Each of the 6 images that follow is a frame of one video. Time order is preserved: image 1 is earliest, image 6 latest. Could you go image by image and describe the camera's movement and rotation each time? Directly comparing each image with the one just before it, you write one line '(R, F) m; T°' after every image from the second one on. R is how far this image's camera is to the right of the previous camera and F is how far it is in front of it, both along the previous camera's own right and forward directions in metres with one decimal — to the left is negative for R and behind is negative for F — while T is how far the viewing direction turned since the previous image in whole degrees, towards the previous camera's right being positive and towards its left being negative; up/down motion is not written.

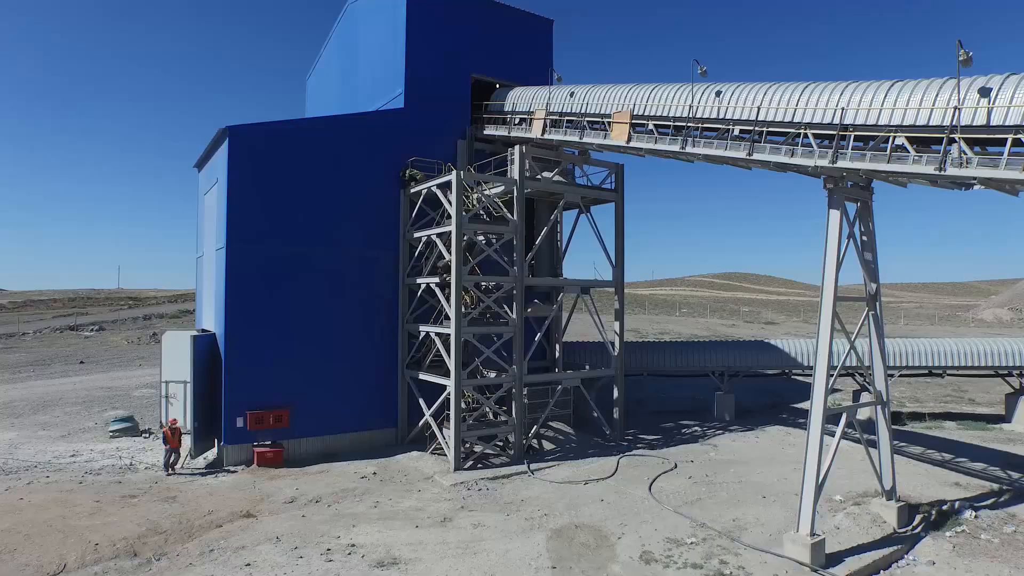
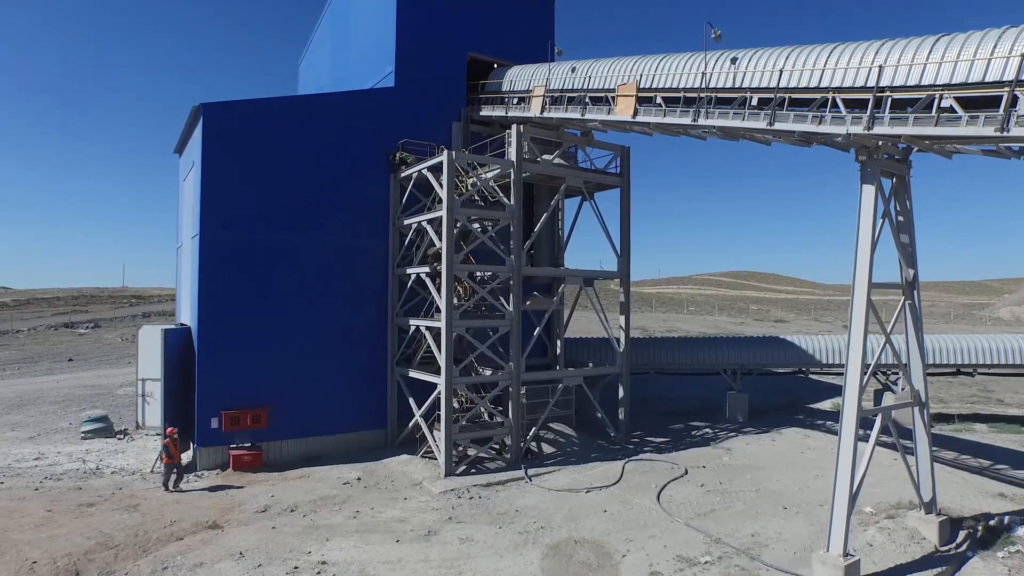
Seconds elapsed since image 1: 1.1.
(+0.3, +1.4) m; -1°
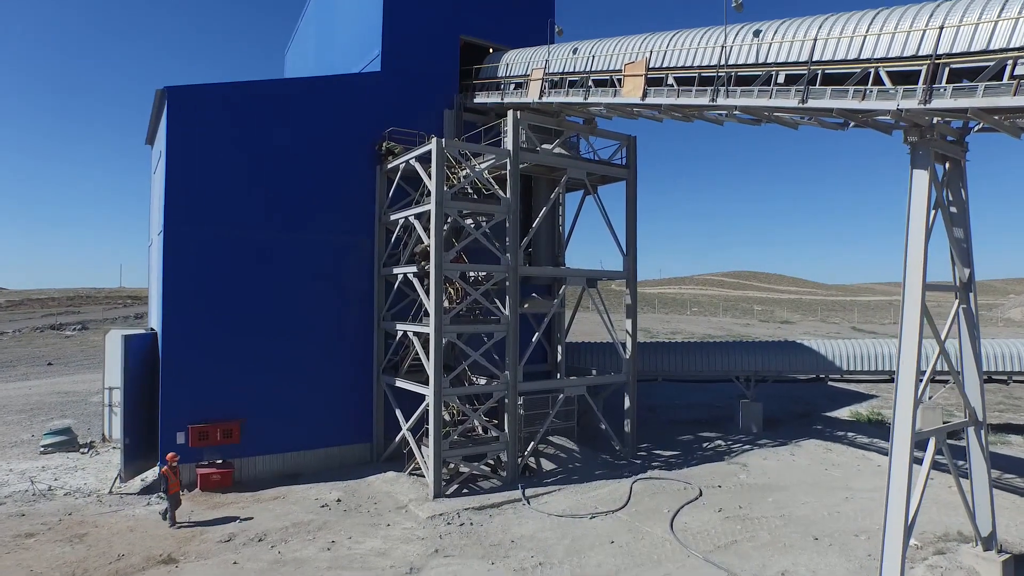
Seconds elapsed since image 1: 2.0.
(+0.1, +1.6) m; 0°
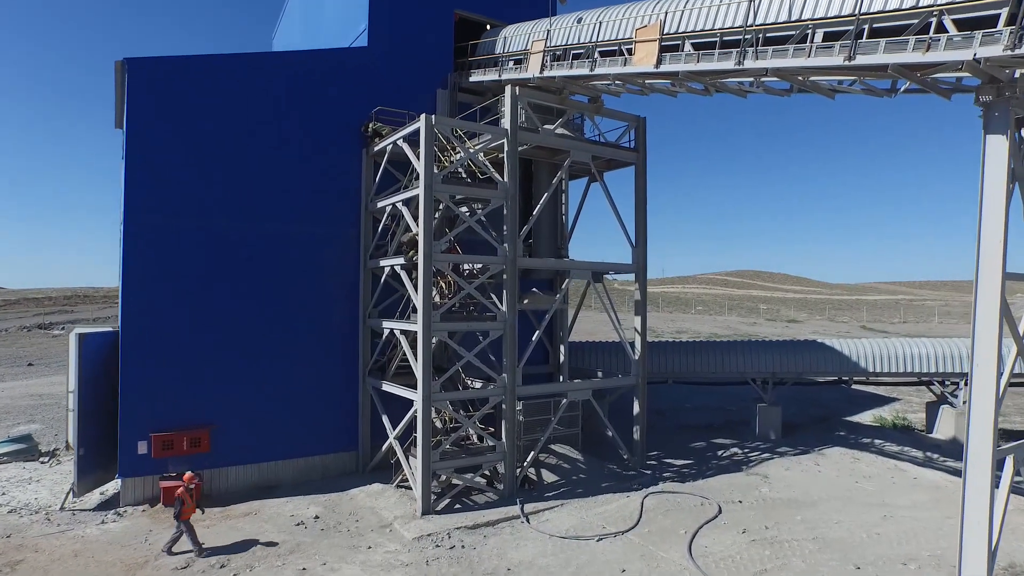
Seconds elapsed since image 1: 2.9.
(+0.1, +1.5) m; 0°
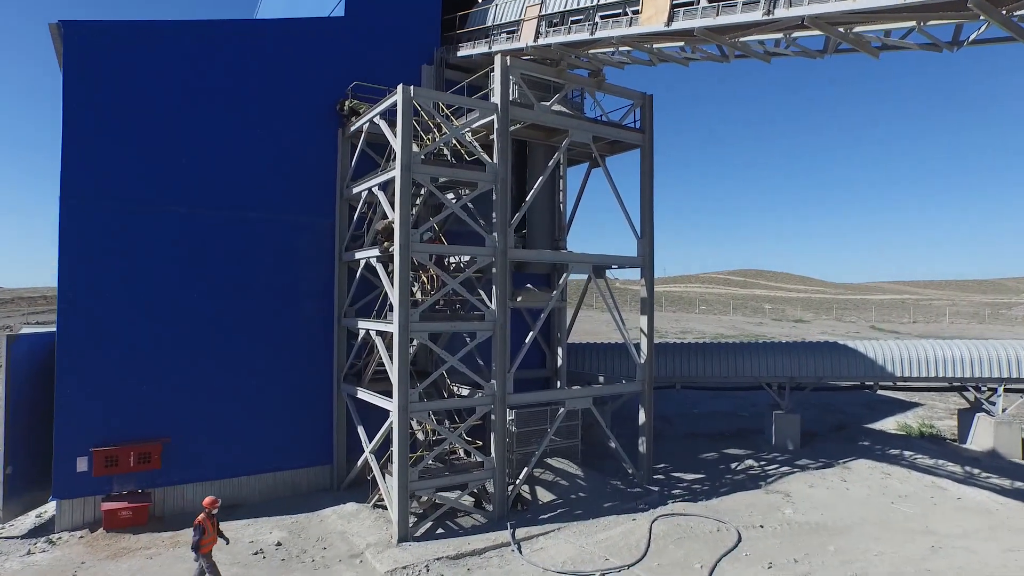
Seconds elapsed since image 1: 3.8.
(+0.2, +1.7) m; 0°
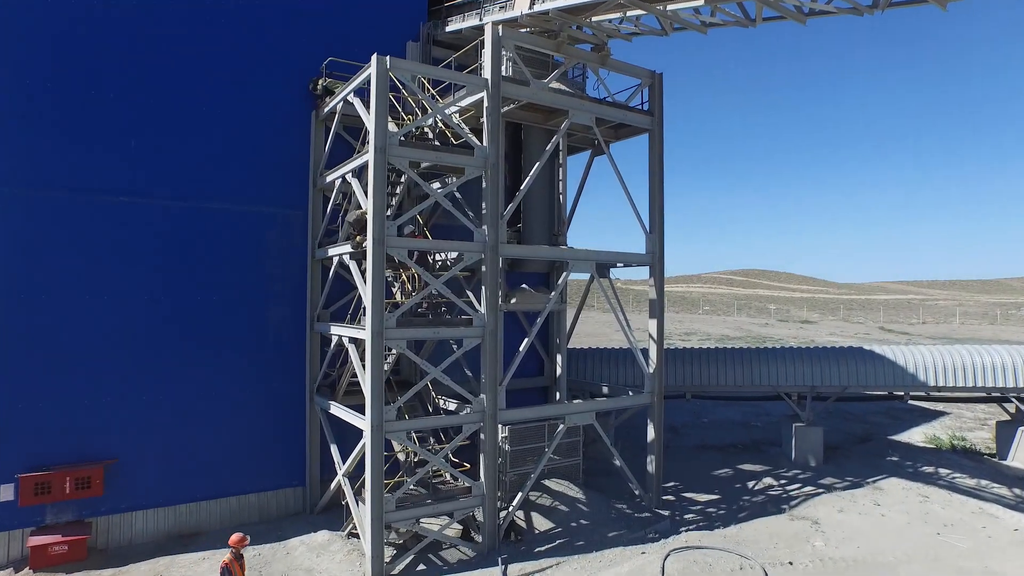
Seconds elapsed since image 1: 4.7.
(+0.2, +1.6) m; 0°
